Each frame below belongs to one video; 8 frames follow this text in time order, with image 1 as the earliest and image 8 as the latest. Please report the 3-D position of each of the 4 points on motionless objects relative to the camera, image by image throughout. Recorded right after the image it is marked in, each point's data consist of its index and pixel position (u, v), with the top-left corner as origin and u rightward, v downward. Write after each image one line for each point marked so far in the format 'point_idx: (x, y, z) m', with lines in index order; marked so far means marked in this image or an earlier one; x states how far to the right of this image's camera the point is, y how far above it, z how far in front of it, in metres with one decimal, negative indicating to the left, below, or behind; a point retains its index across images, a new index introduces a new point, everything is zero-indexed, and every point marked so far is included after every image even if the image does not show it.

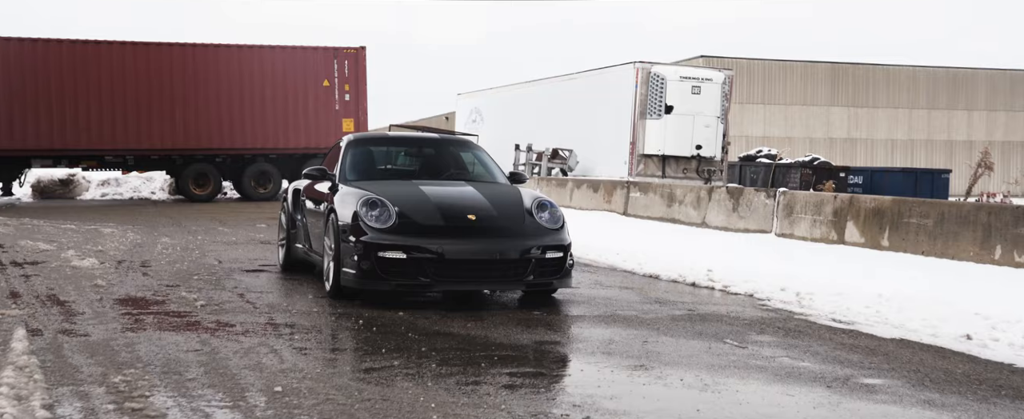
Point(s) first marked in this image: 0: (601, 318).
0: (+0.6, -0.7, +6.1) m
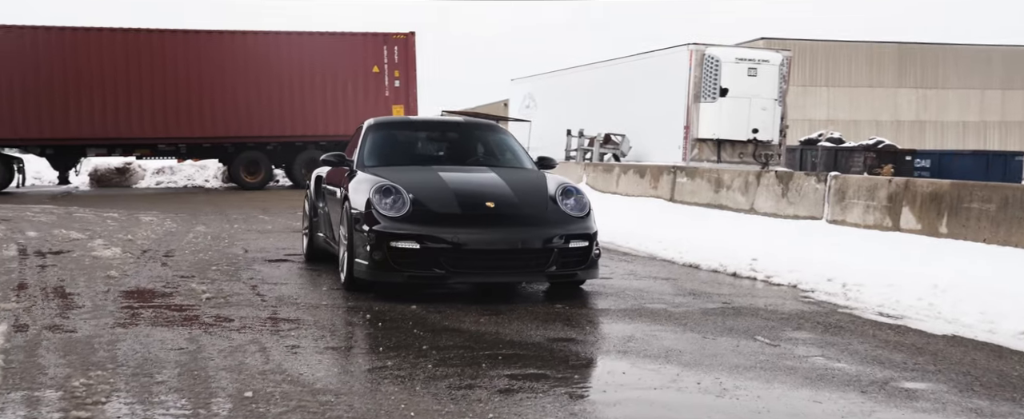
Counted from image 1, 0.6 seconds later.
0: (+0.7, -0.7, +5.7) m
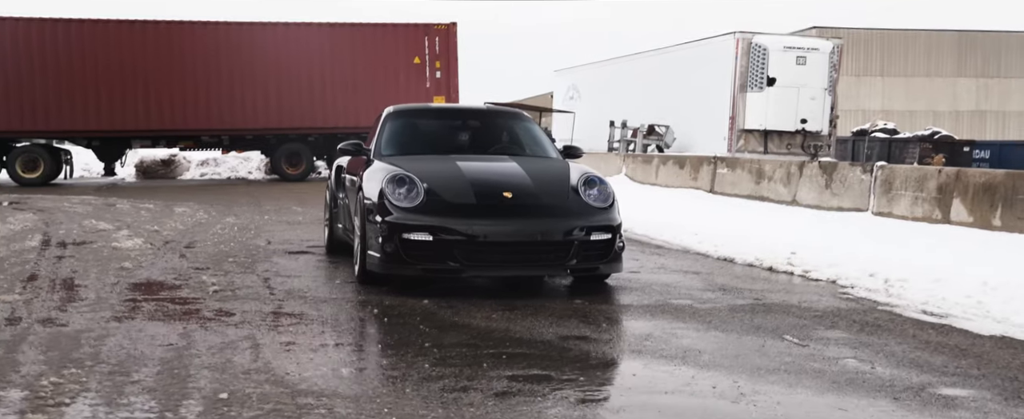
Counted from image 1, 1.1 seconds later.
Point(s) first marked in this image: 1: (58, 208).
0: (+0.8, -0.6, +5.4) m
1: (-6.5, 0.0, +12.8) m
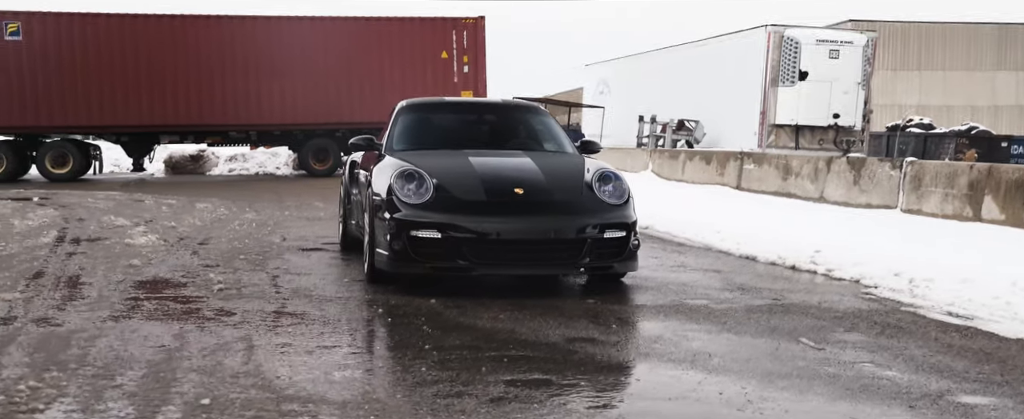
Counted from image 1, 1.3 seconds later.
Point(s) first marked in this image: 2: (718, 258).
0: (+0.9, -0.6, +5.3) m
1: (-6.2, +0.1, +12.9) m
2: (+1.9, -0.5, +8.3) m
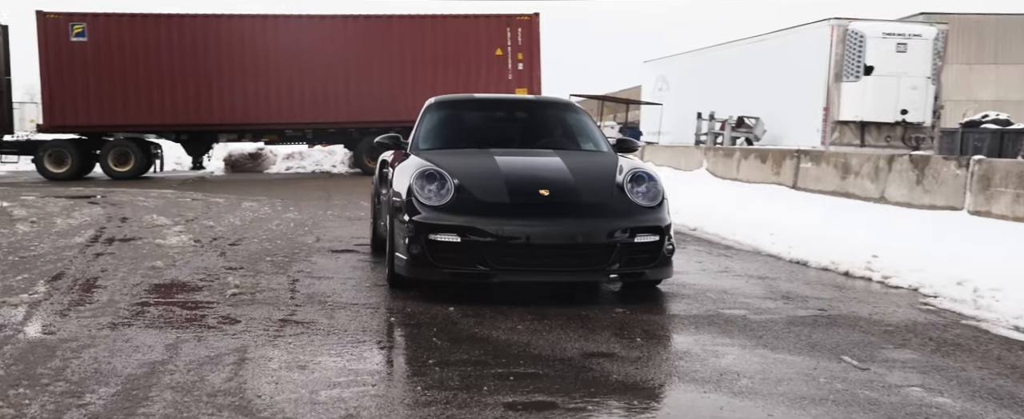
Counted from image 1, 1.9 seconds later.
0: (+1.0, -0.6, +4.9) m
1: (-5.6, +0.1, +13.0) m
2: (+2.2, -0.5, +7.8) m
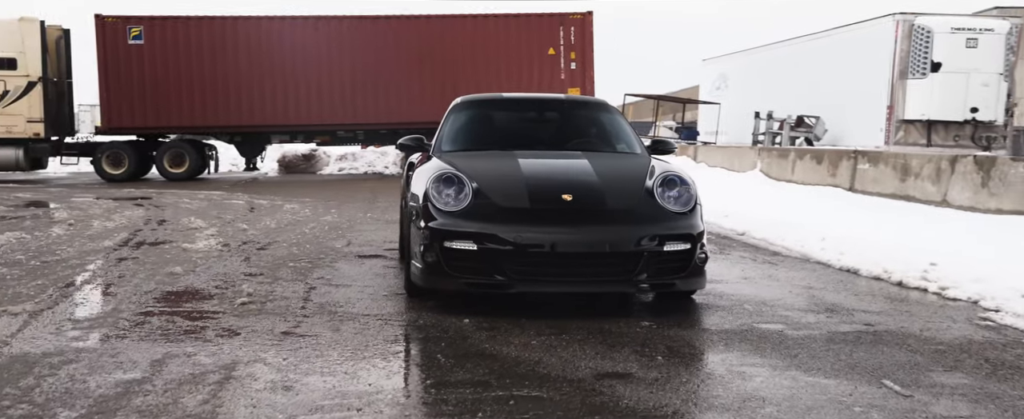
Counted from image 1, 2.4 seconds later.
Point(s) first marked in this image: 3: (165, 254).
0: (+1.1, -0.7, +4.6) m
1: (-4.9, +0.1, +13.1) m
2: (+2.5, -0.5, +7.4) m
3: (-2.7, -0.3, +6.8) m
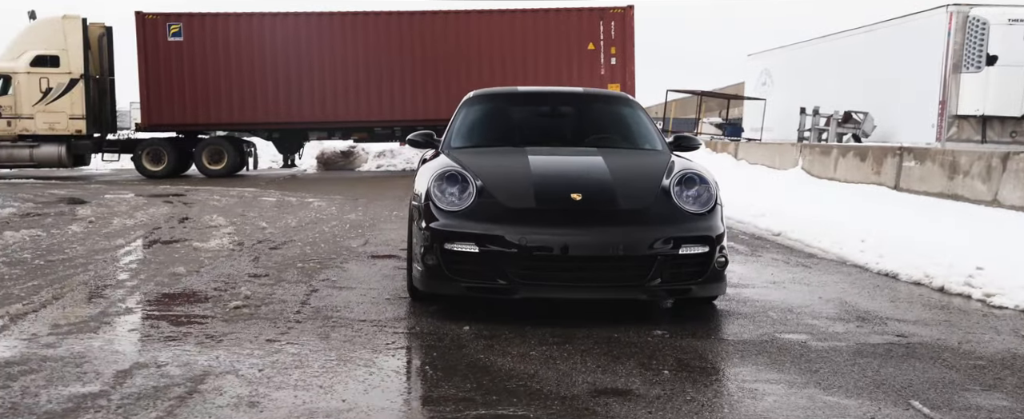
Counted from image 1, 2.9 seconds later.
0: (+1.1, -0.7, +4.3) m
1: (-4.5, +0.1, +13.0) m
2: (+2.7, -0.5, +7.0) m
3: (-2.6, -0.3, +6.7) m
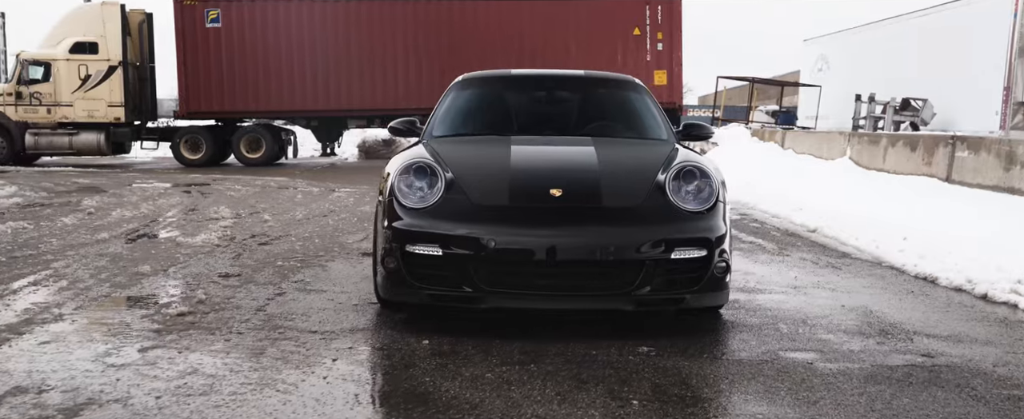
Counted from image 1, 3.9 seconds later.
0: (+1.0, -0.7, +3.7) m
1: (-4.1, +0.3, +12.8) m
2: (+2.7, -0.5, +6.4) m
3: (-2.6, -0.3, +6.4) m
